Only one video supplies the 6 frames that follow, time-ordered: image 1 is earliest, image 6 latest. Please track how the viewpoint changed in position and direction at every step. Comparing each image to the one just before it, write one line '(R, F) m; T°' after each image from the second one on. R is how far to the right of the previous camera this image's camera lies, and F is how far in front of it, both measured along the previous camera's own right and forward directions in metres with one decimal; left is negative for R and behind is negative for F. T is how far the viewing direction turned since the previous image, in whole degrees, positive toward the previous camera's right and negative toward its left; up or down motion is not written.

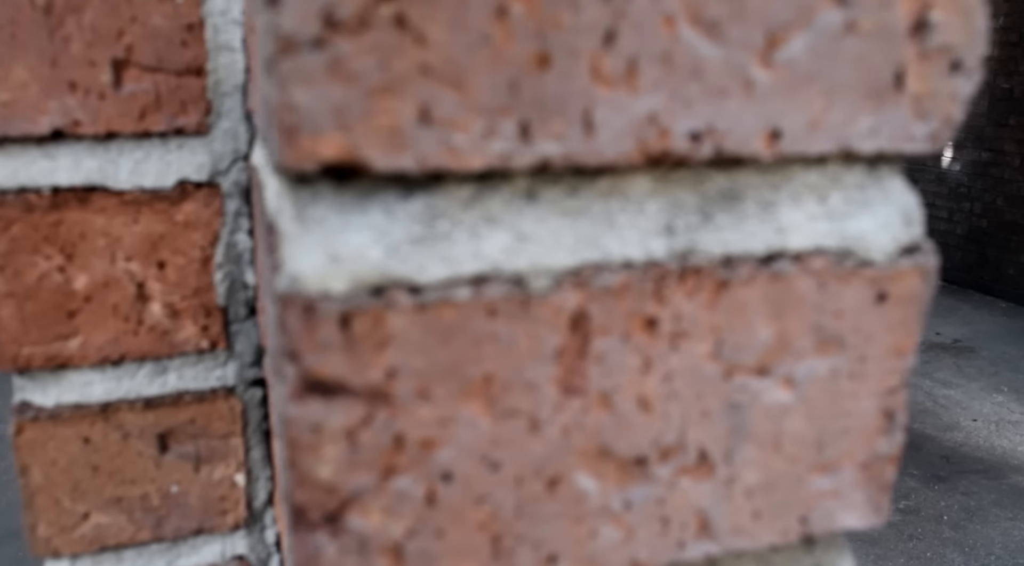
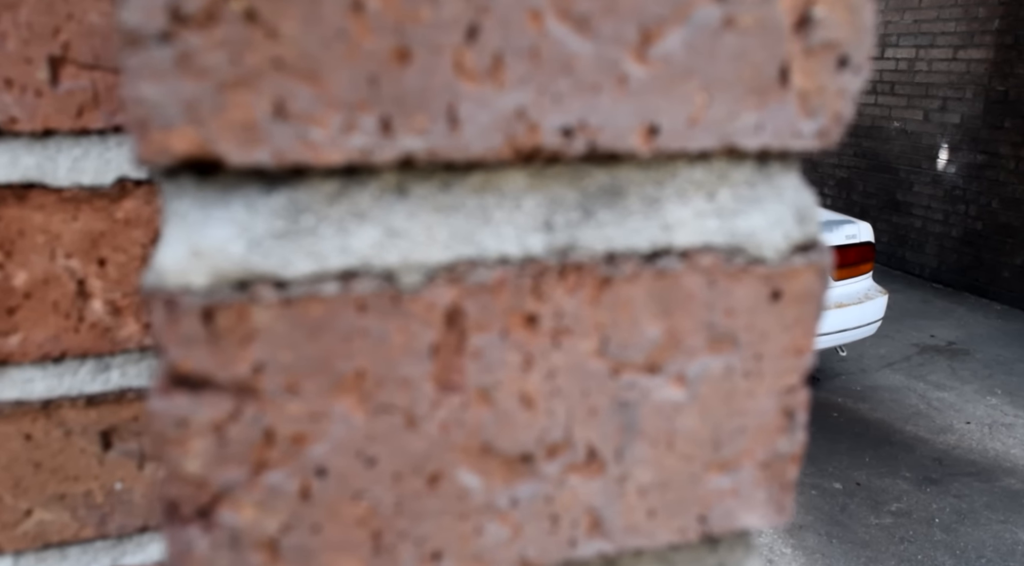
(+0.2, 0.0) m; 0°
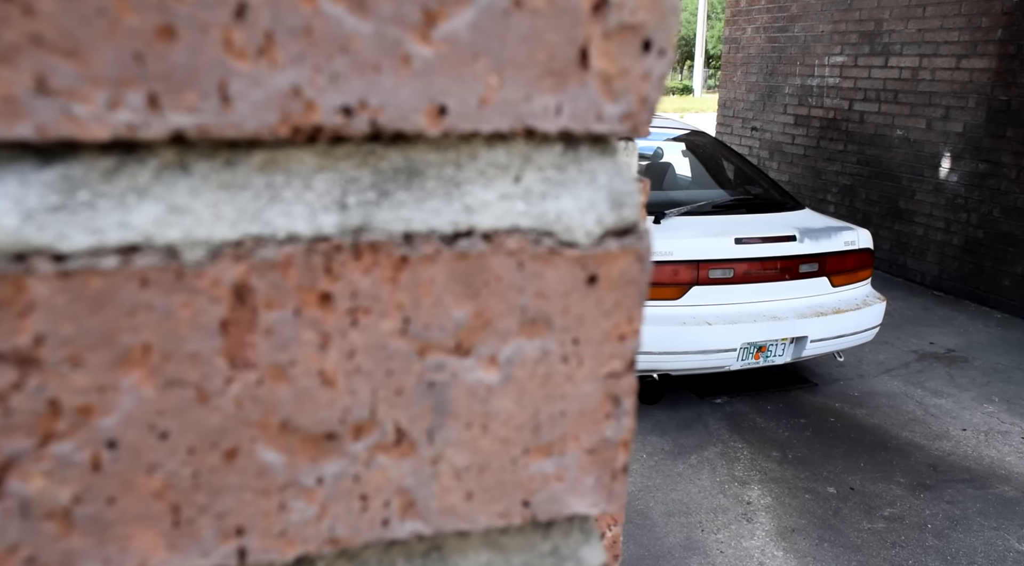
(+0.4, 0.0) m; -1°
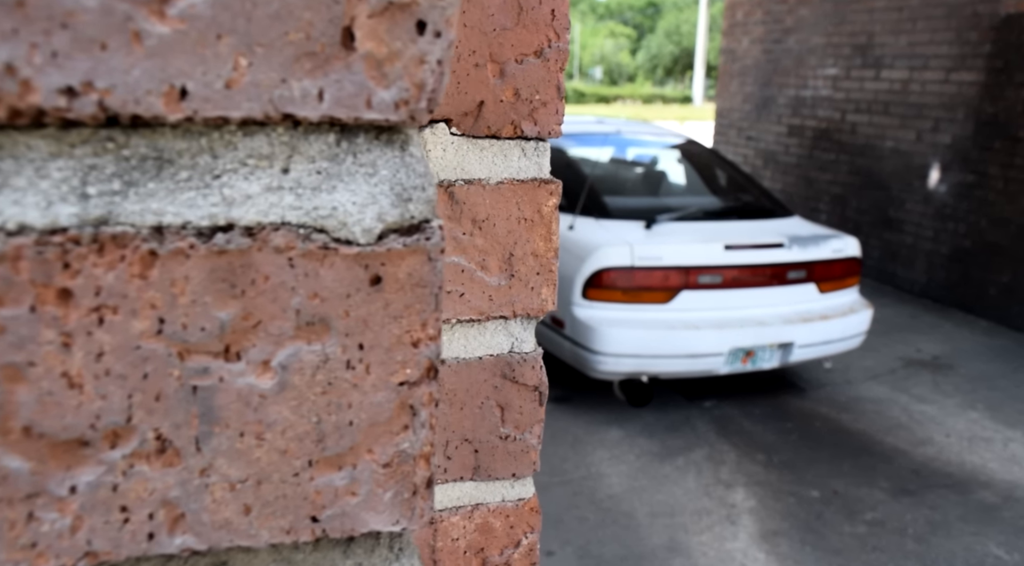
(+0.4, +0.1) m; -1°
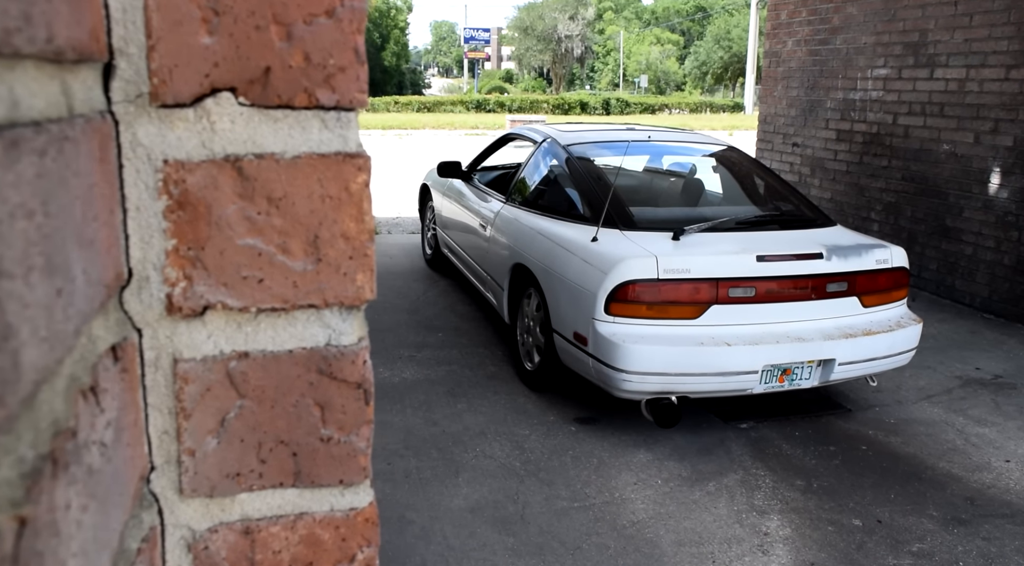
(+0.9, +0.3) m; -6°
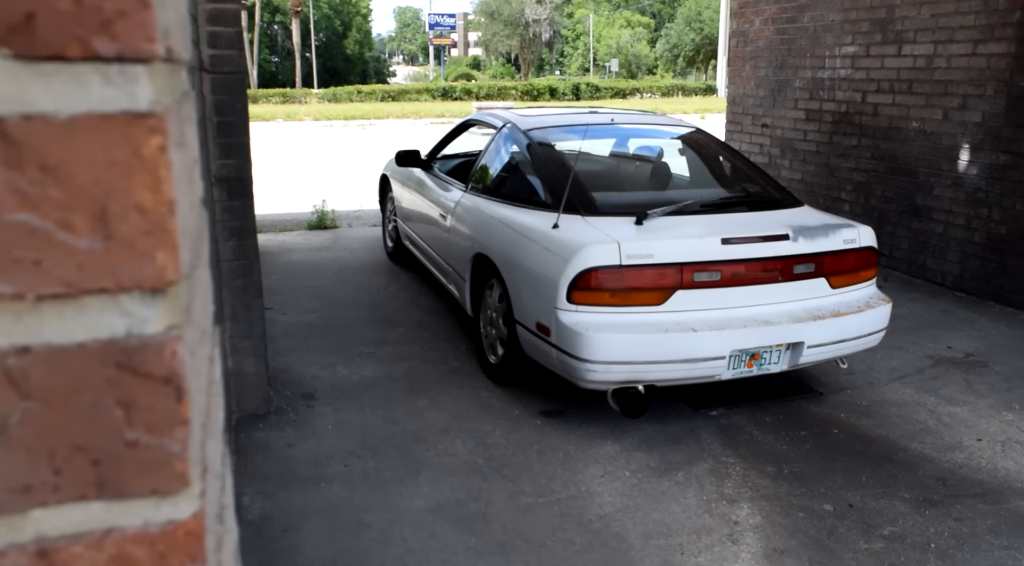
(+0.5, +0.3) m; 0°
